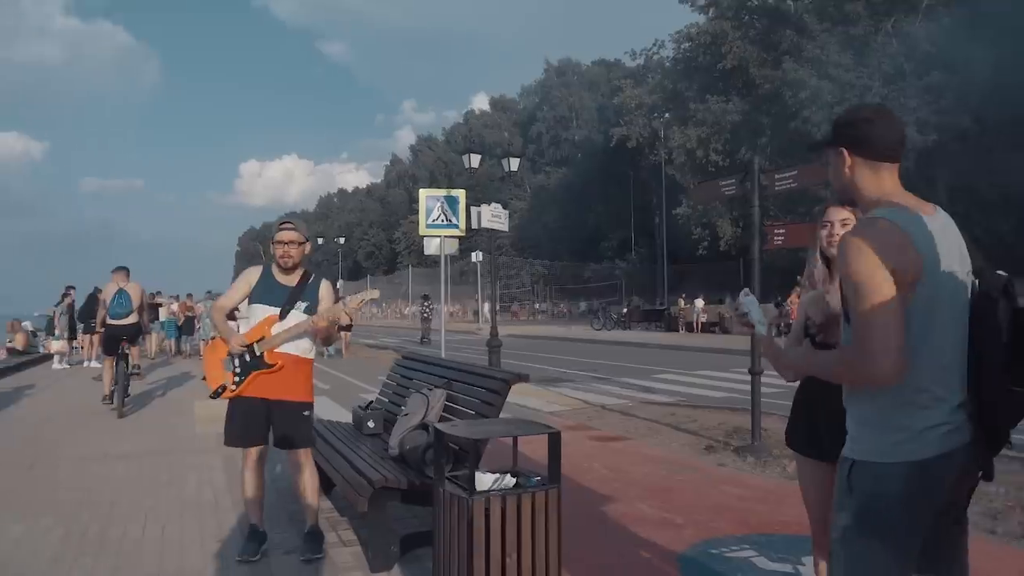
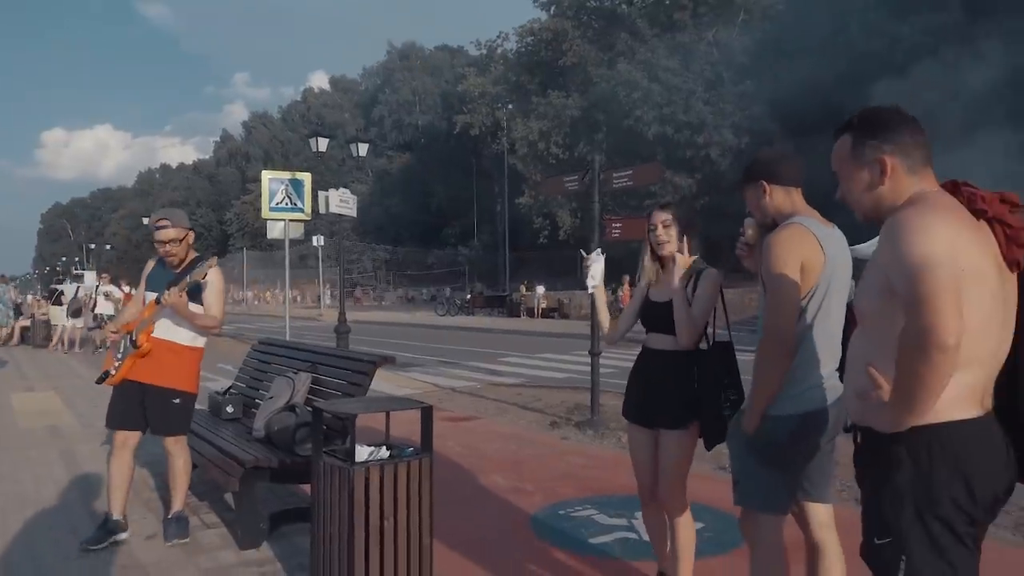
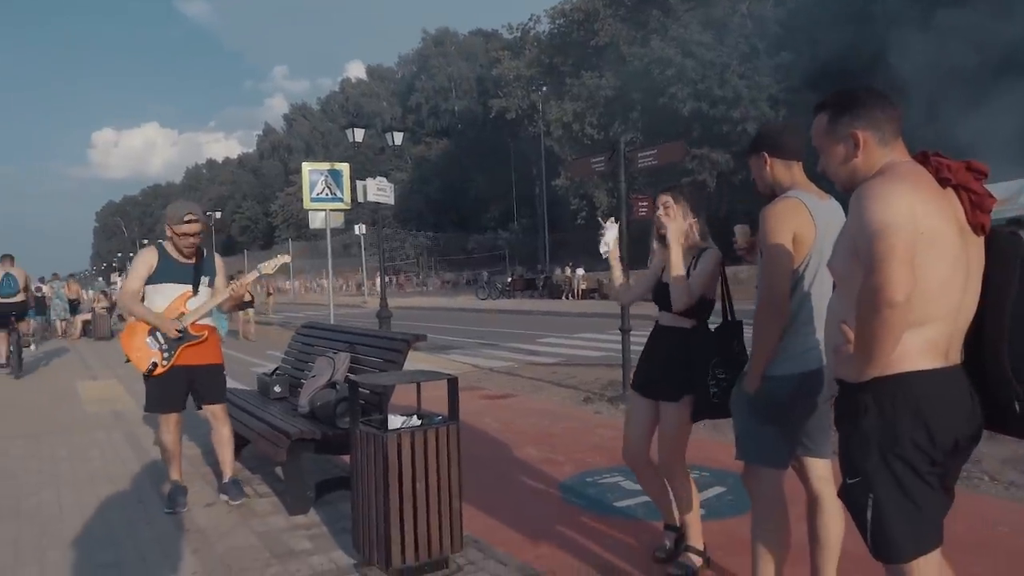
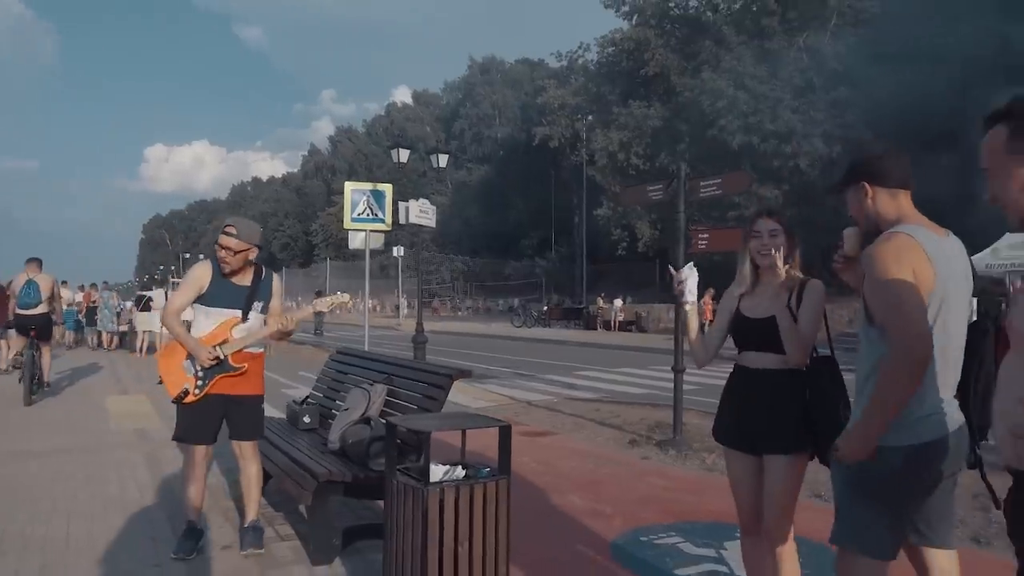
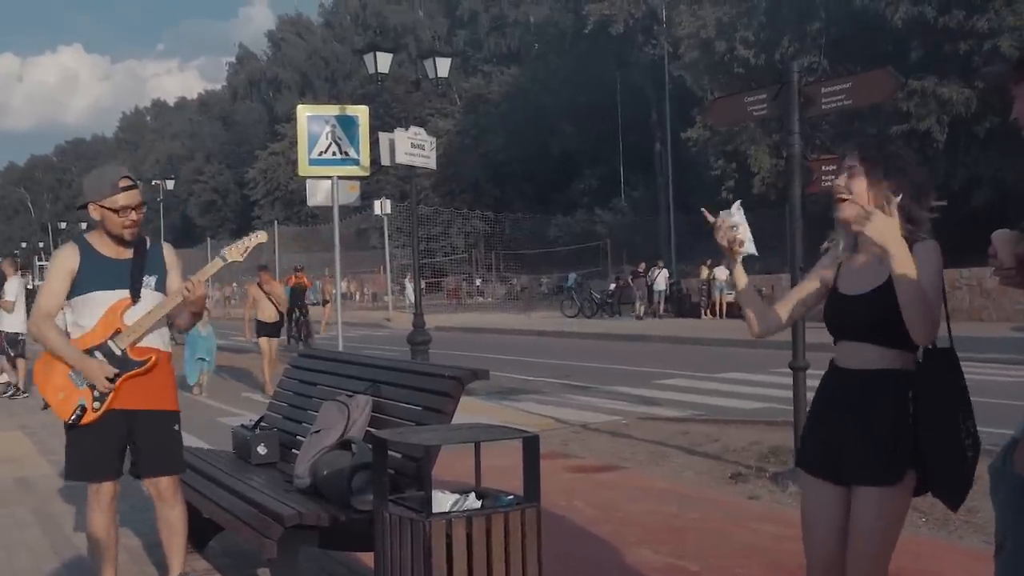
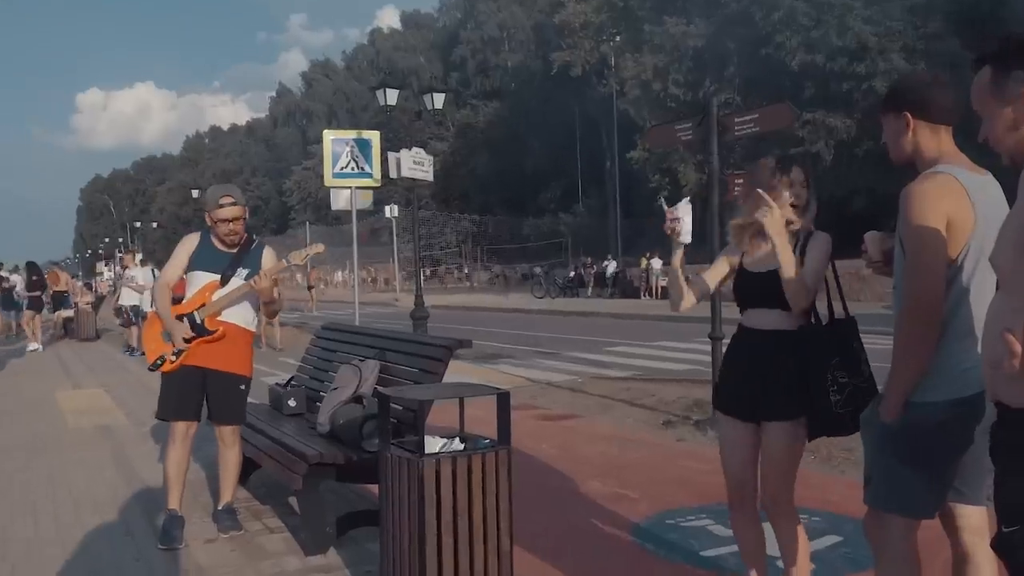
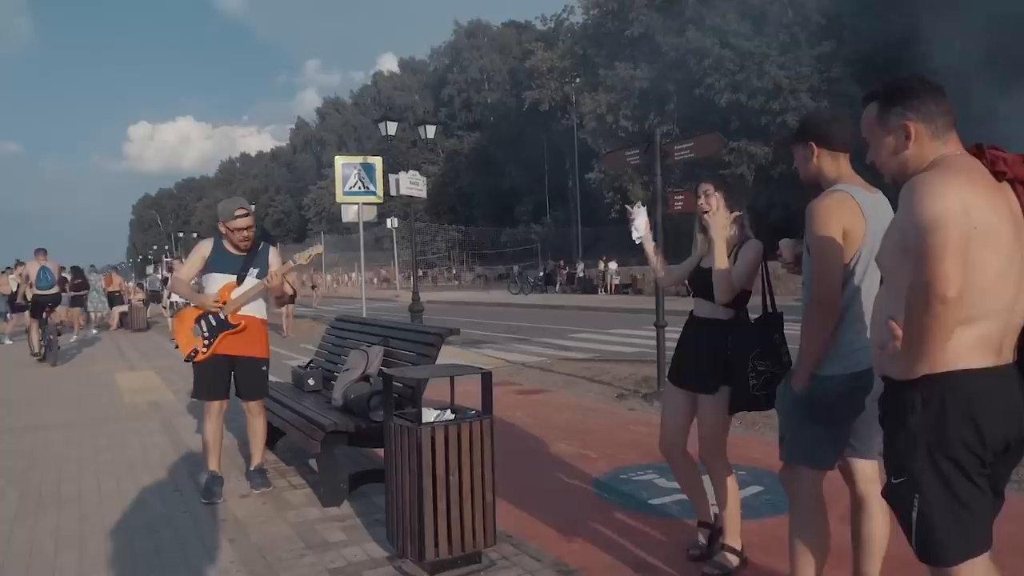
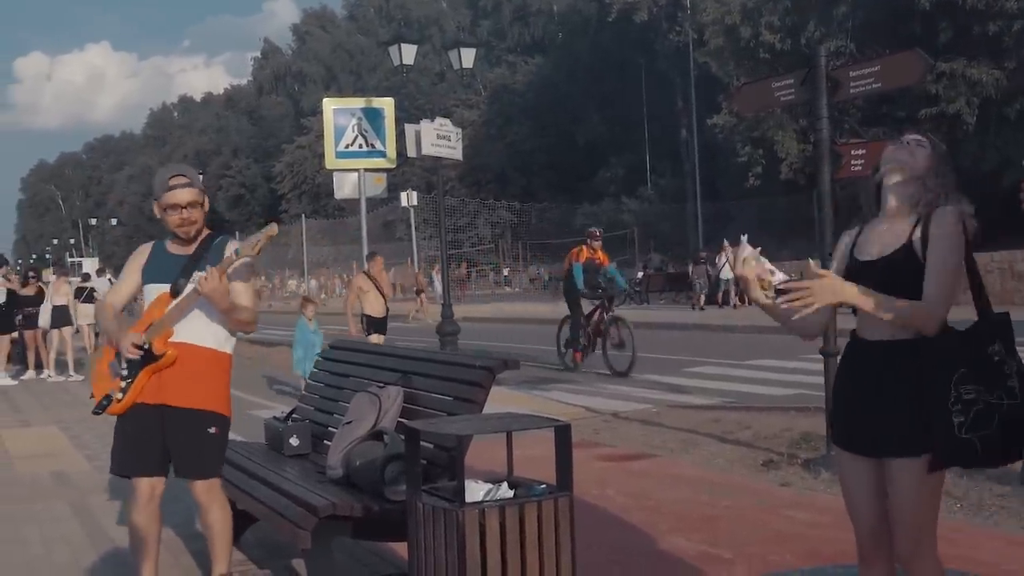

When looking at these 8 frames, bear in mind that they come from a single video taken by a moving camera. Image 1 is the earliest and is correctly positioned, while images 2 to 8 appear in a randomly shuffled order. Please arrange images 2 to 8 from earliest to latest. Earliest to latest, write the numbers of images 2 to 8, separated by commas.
4, 2, 3, 7, 6, 5, 8
